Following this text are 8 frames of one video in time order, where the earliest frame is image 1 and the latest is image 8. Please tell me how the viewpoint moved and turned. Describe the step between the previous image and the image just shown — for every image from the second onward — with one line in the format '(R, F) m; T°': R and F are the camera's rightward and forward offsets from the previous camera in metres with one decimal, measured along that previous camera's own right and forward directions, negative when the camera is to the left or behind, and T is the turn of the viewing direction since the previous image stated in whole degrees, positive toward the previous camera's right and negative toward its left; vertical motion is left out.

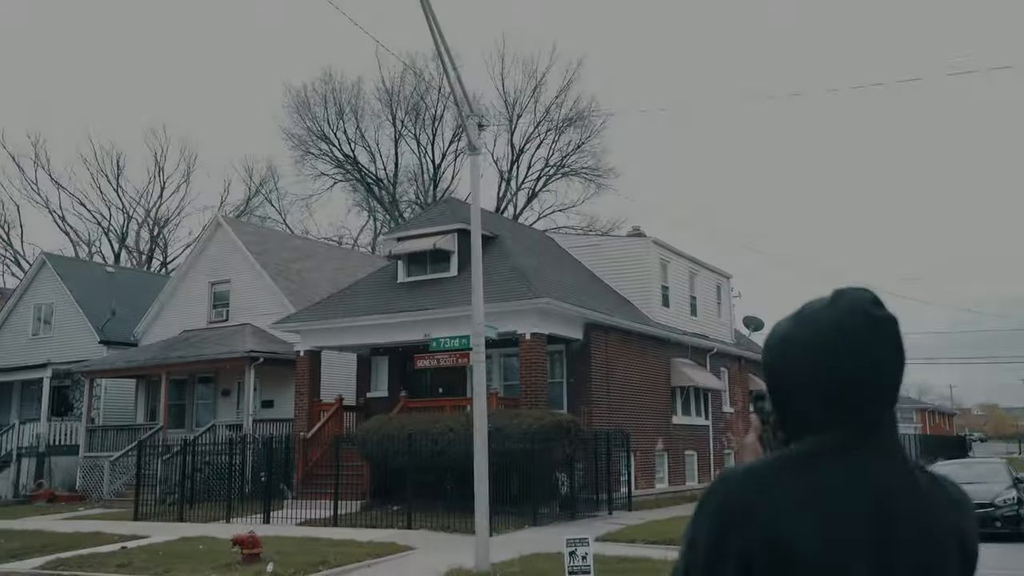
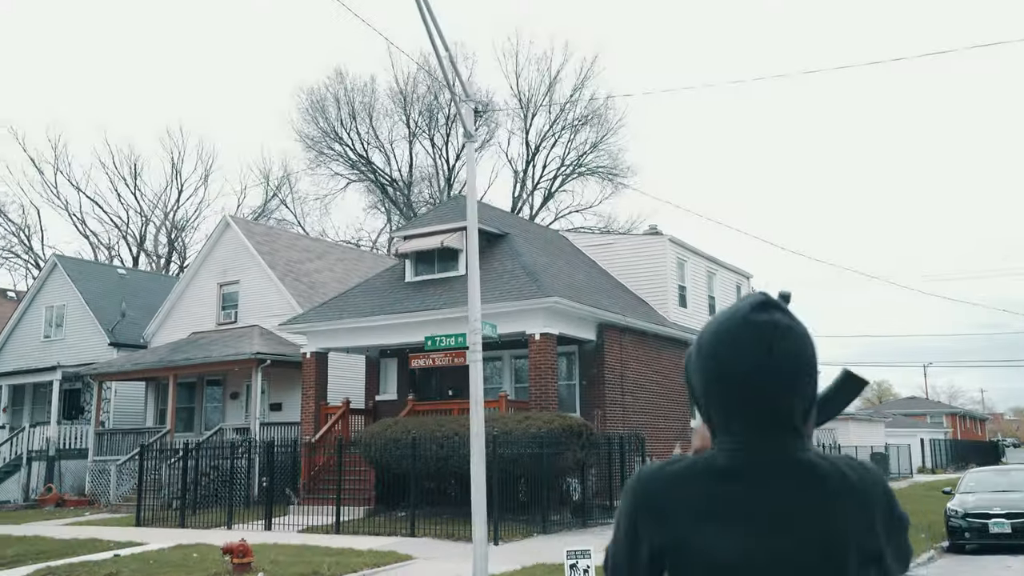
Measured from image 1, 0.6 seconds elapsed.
(+0.3, +0.6) m; -1°
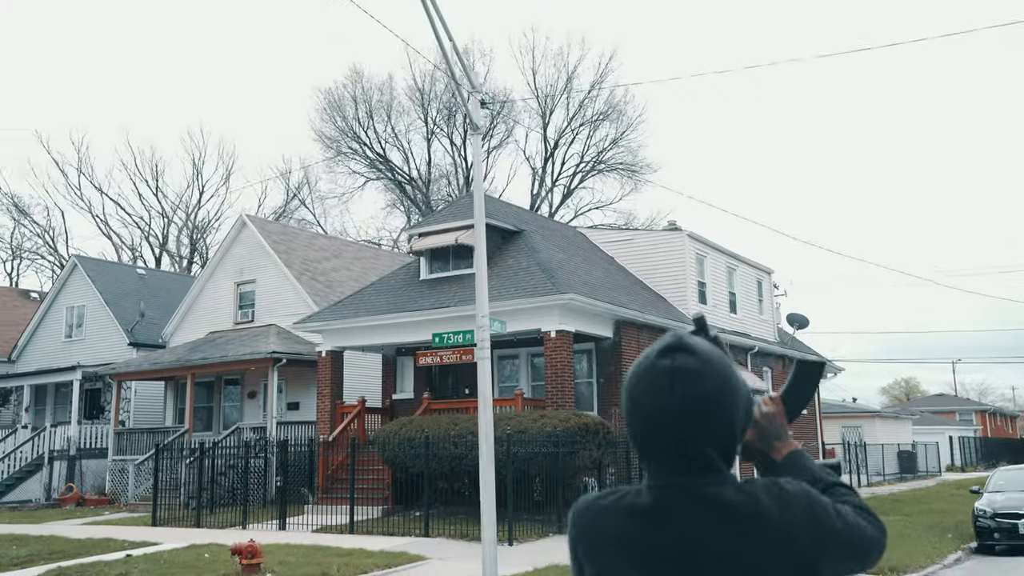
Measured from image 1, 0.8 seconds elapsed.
(+0.2, +0.2) m; -1°
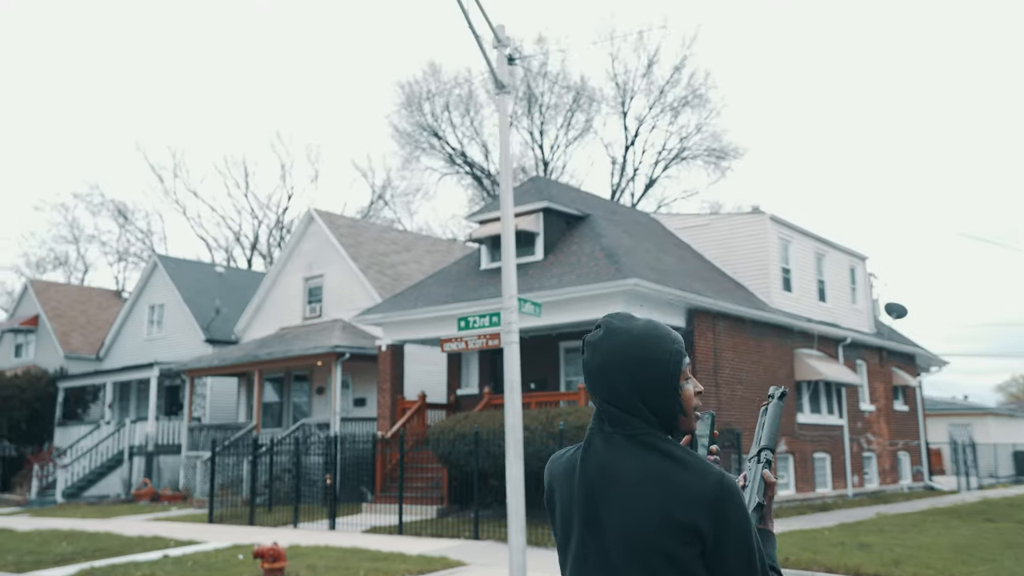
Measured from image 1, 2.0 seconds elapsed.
(+0.7, +1.0) m; -6°
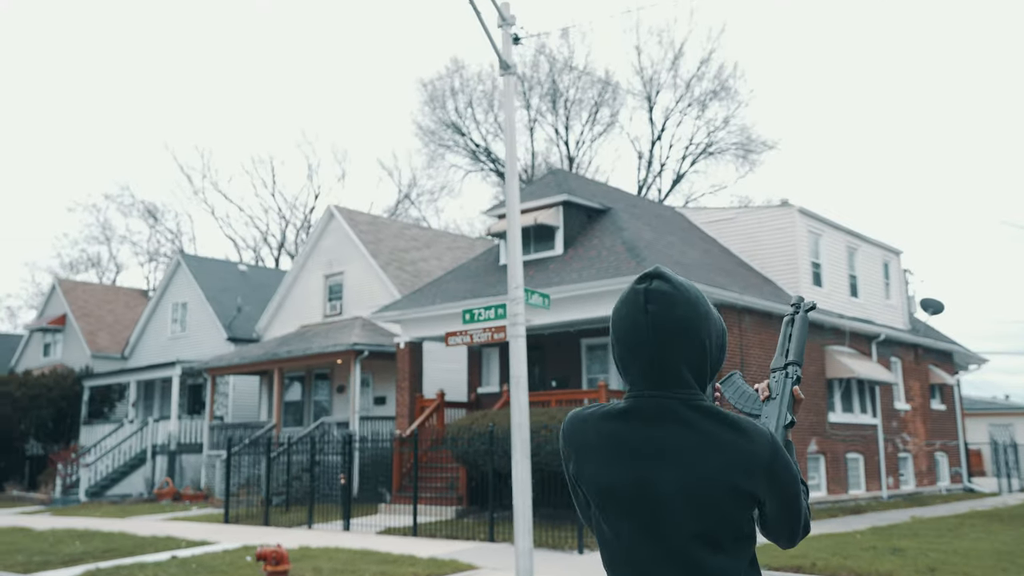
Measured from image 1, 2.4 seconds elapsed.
(+0.2, +0.4) m; -2°
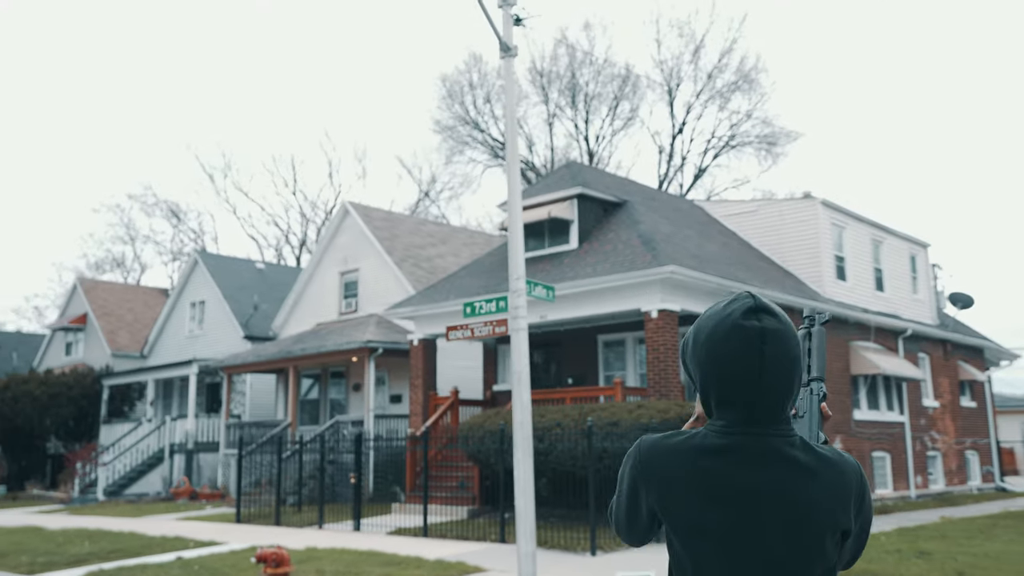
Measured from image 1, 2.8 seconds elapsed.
(+0.2, +0.4) m; -2°
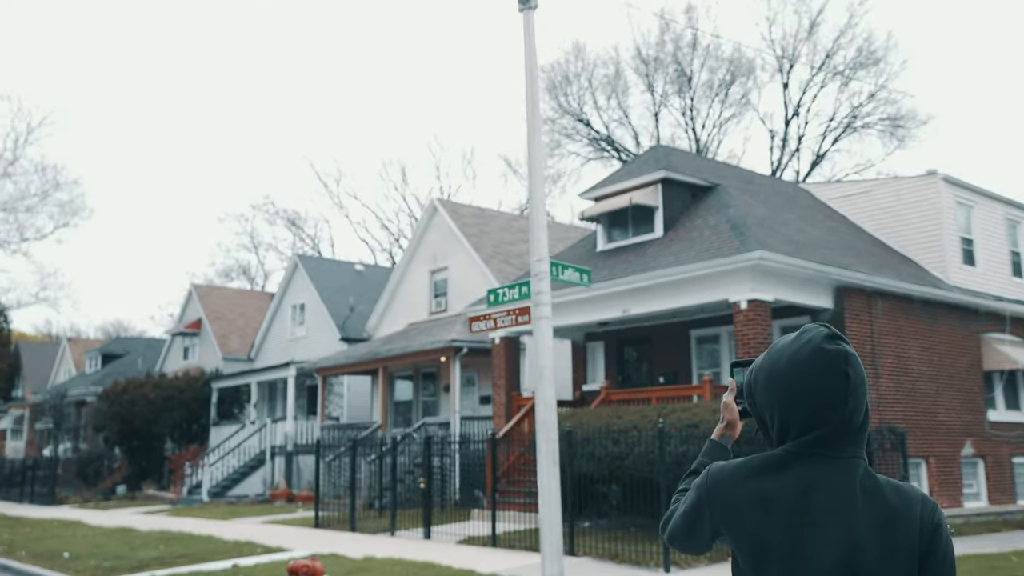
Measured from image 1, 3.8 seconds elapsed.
(+0.8, +1.0) m; -8°
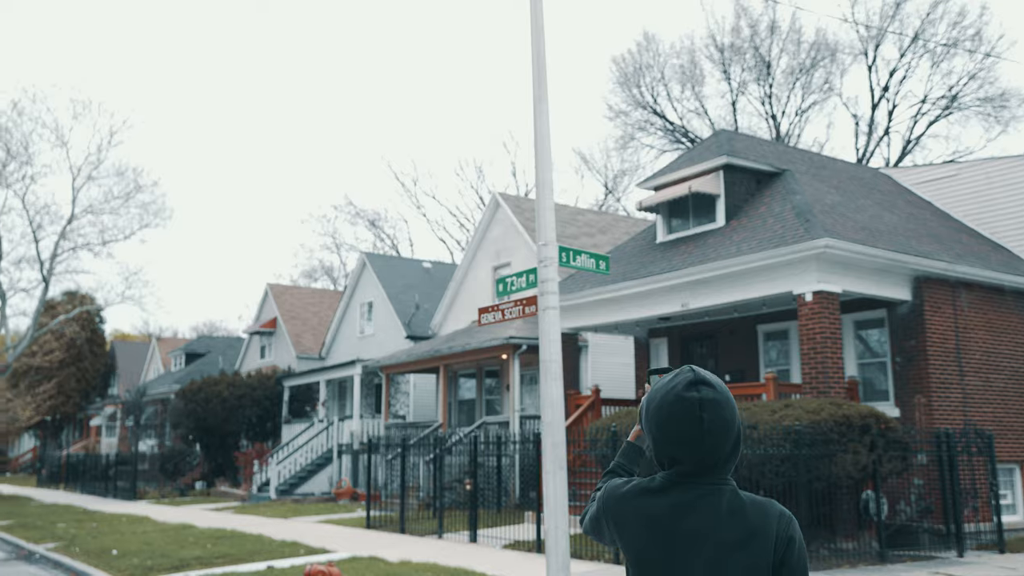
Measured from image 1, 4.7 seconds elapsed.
(+0.6, +0.7) m; -6°
